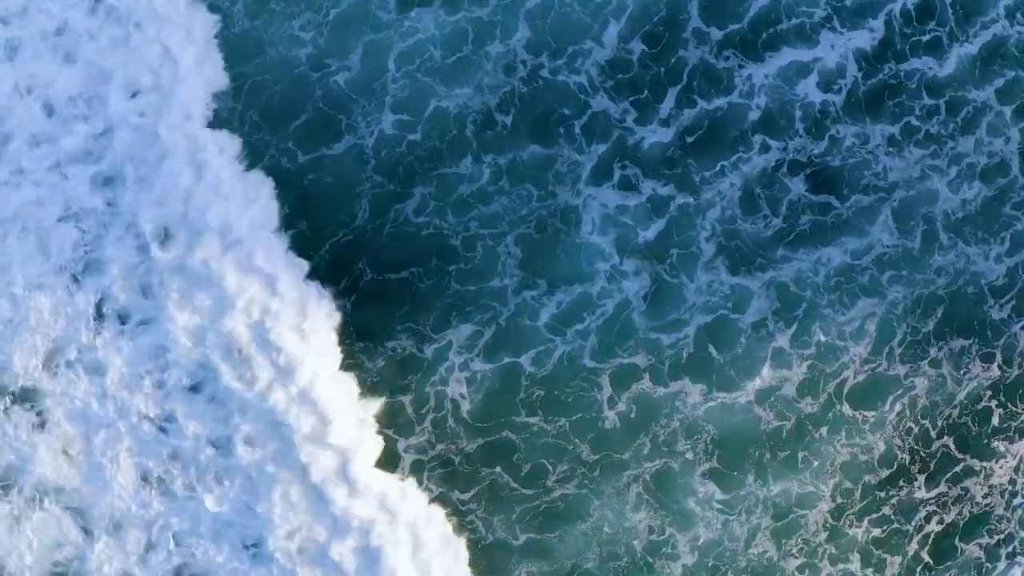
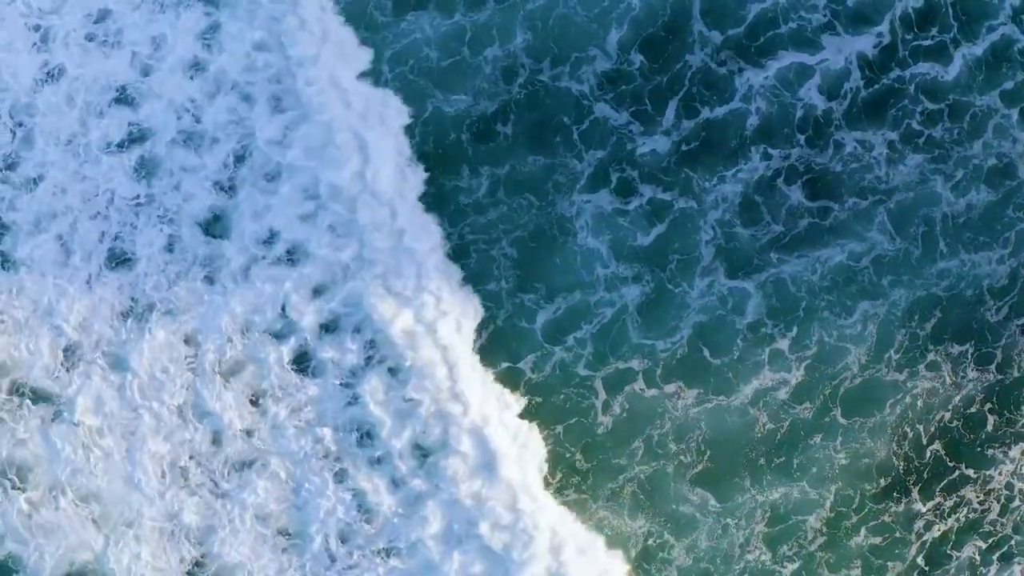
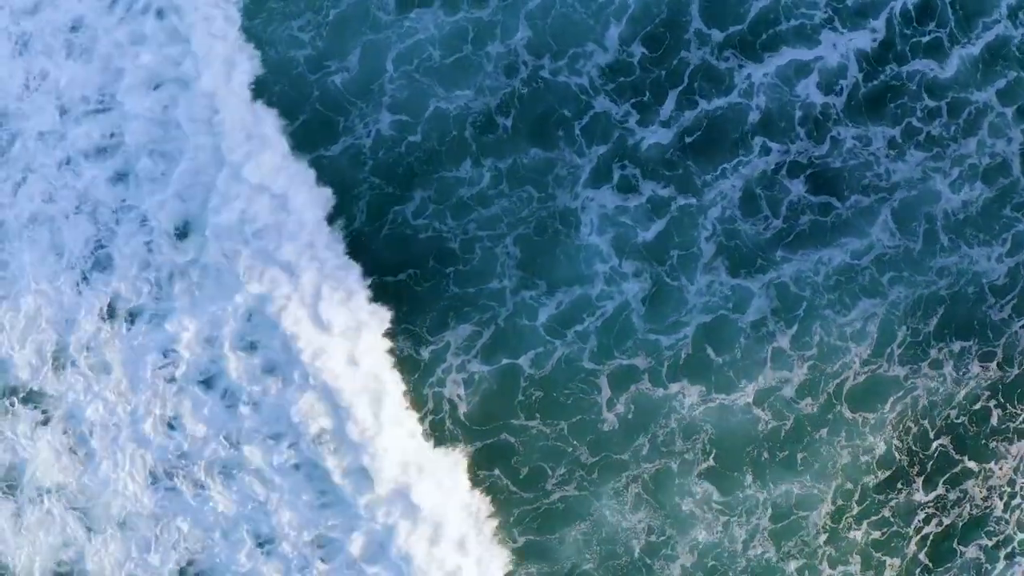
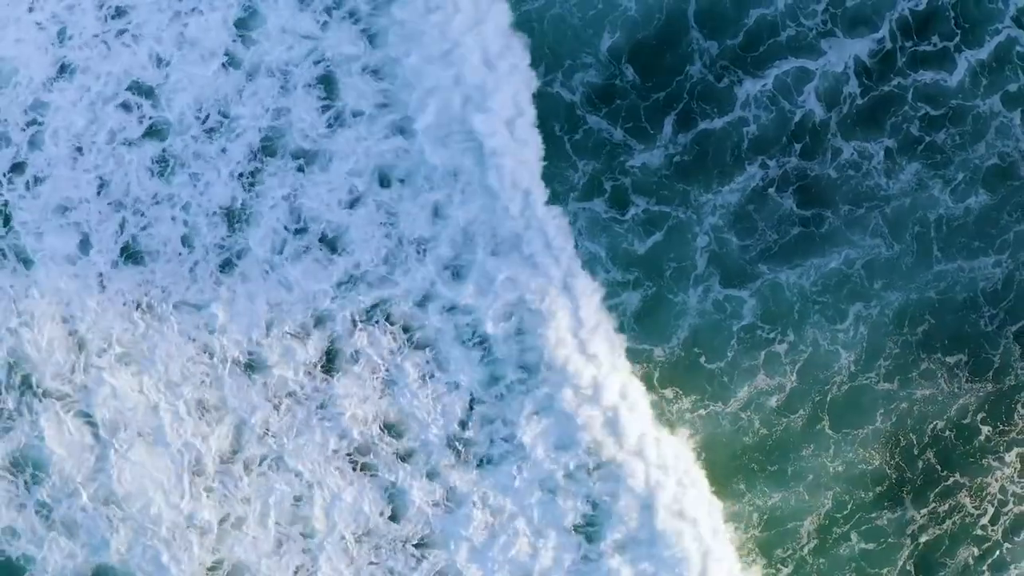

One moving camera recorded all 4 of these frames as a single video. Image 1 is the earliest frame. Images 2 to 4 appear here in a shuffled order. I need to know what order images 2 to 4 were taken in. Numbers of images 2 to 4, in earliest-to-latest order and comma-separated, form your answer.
3, 2, 4
